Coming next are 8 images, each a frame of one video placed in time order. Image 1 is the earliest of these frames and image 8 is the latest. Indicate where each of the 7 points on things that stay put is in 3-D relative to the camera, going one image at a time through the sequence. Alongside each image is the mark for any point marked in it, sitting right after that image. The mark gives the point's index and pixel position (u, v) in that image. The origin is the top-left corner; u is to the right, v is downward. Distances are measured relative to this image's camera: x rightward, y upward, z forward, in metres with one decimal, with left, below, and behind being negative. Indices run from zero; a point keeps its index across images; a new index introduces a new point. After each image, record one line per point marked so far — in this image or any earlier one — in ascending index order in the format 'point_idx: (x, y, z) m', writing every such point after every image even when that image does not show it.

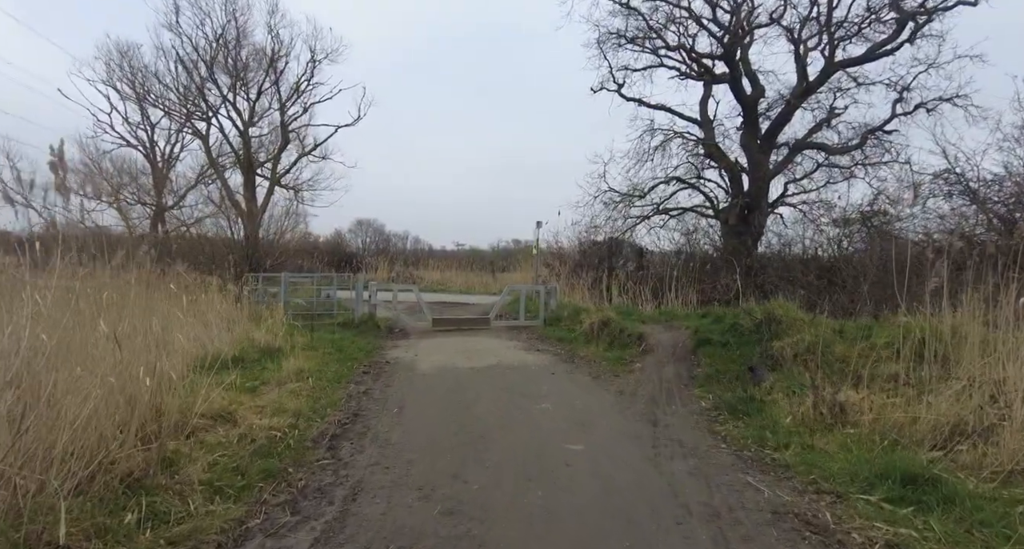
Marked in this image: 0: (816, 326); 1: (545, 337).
0: (+4.4, -0.7, +7.2) m
1: (+0.8, -1.5, +12.1) m
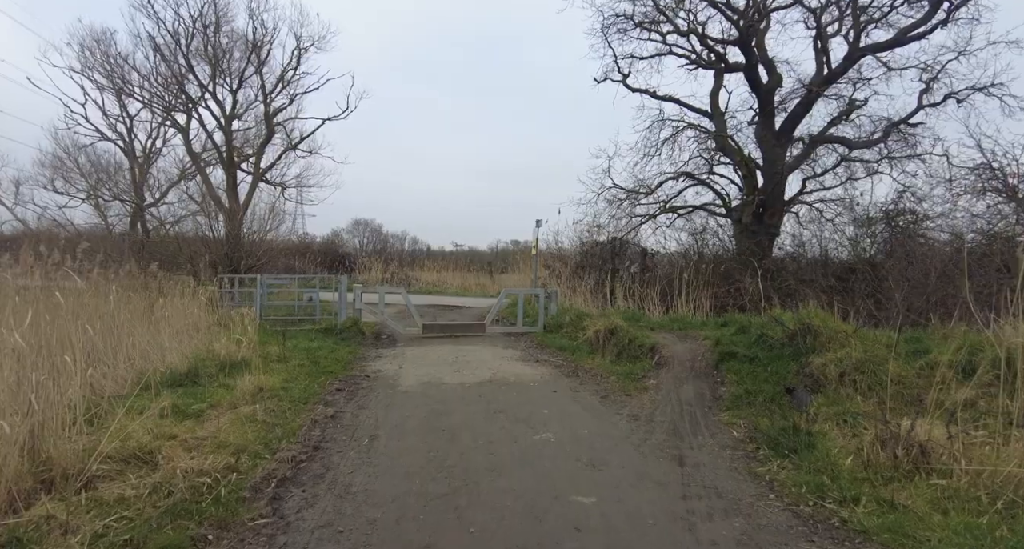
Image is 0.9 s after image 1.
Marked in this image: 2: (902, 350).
0: (+4.4, -0.8, +6.2) m
1: (+0.7, -1.6, +11.1) m
2: (+4.6, -0.9, +5.8) m
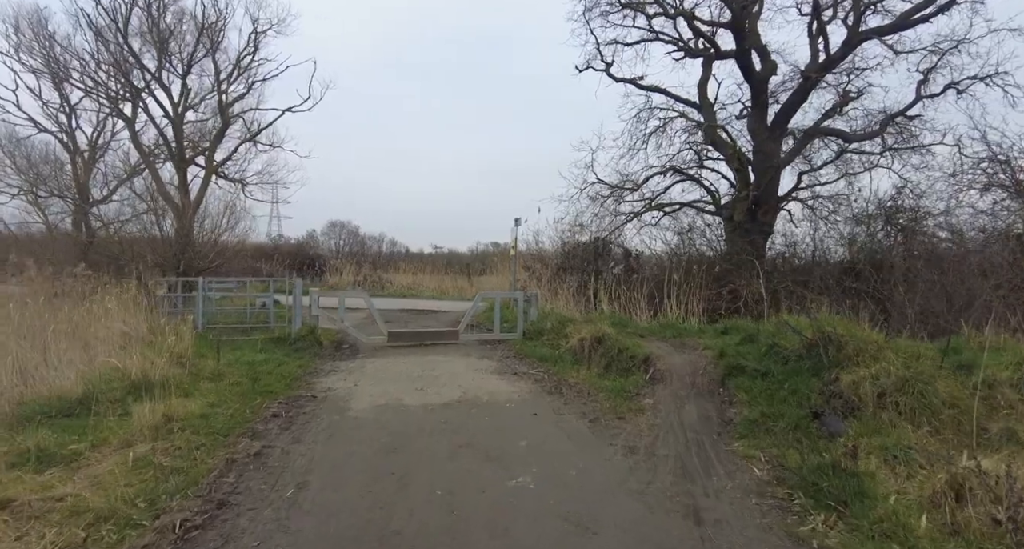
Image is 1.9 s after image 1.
0: (+4.1, -0.8, +5.2) m
1: (+0.2, -1.6, +10.0) m
2: (+4.3, -0.9, +4.9) m
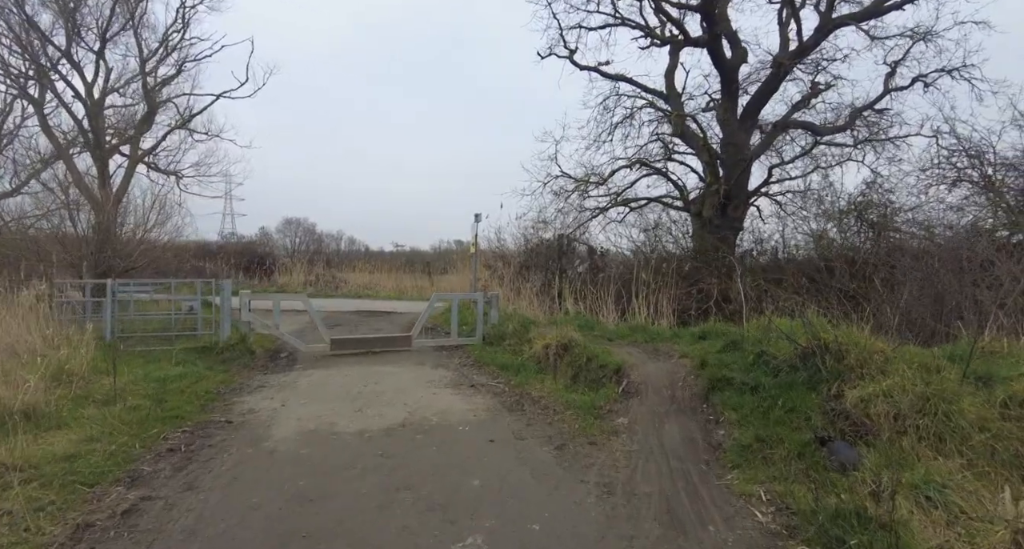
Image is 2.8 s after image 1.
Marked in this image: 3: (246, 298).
0: (+3.6, -0.8, +4.6) m
1: (-0.5, -1.6, +9.1) m
2: (+3.9, -0.9, +4.3) m
3: (-5.0, -0.4, +9.3) m
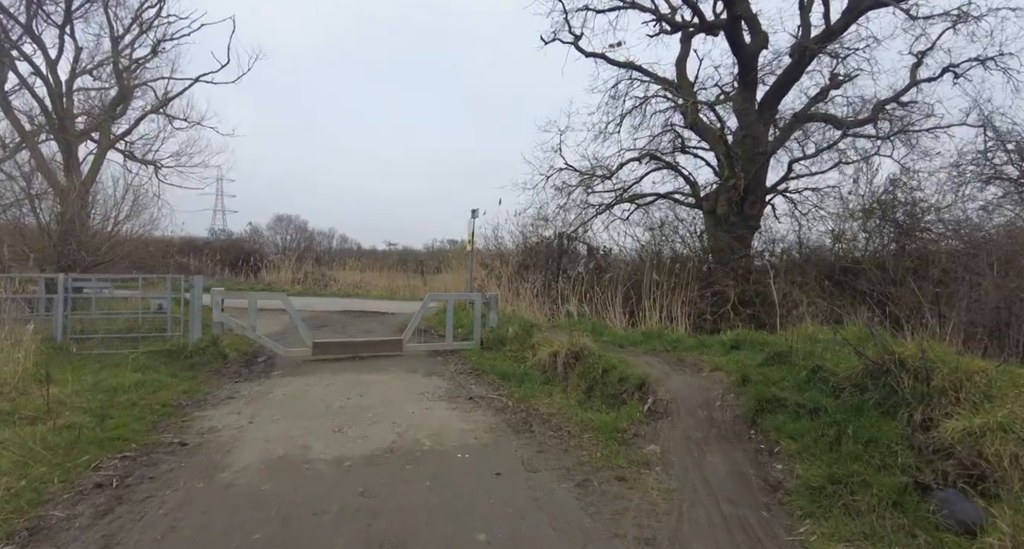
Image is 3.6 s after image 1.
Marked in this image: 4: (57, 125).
0: (+3.7, -0.8, +3.8) m
1: (-0.5, -1.6, +8.2) m
2: (+4.0, -0.9, +3.4) m
3: (-5.0, -0.4, +8.4) m
4: (-12.2, +4.2, +13.2) m
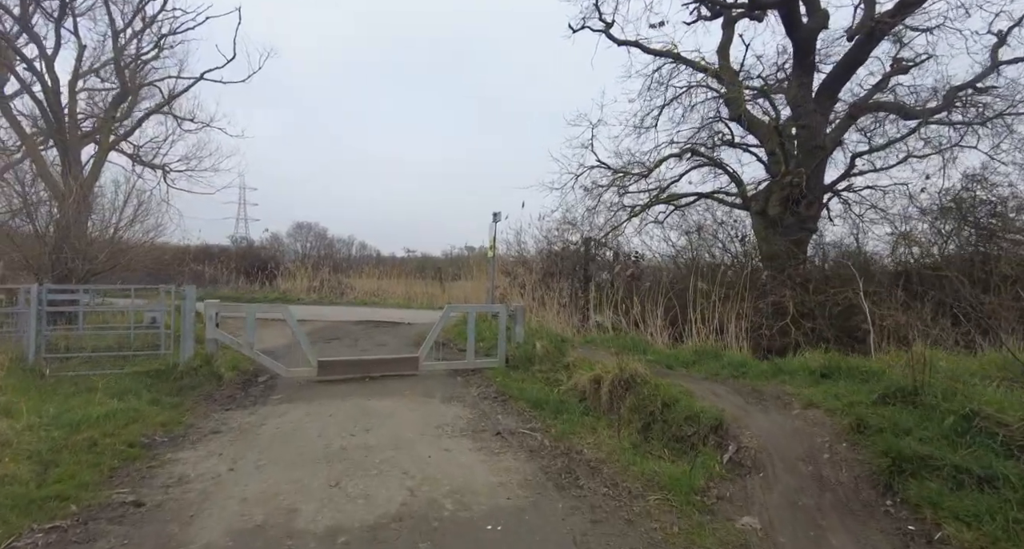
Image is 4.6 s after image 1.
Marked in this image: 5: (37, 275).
0: (+4.0, -0.9, +2.5) m
1: (-0.1, -1.7, +7.1) m
2: (+4.3, -1.0, +2.2) m
3: (-4.5, -0.5, +7.5) m
4: (-11.5, +3.9, +12.6) m
5: (-10.0, 0.0, +10.3) m
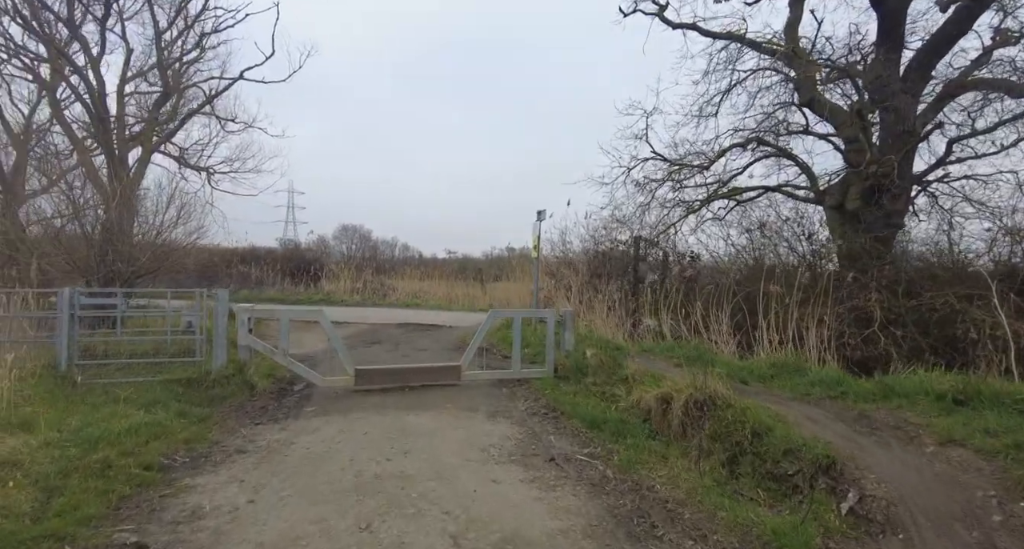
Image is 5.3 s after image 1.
0: (+4.3, -0.9, +1.5) m
1: (+0.6, -1.8, +6.4) m
2: (+4.5, -1.0, +1.1) m
3: (-3.8, -0.6, +7.1) m
4: (-10.4, +3.9, +12.8) m
5: (-9.0, -0.1, +10.3) m
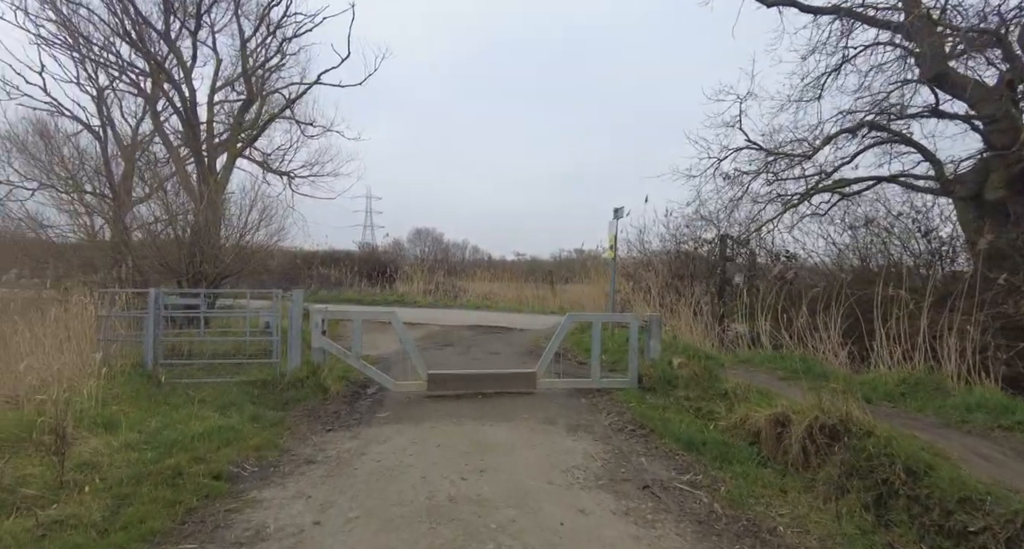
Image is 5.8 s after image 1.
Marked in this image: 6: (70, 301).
0: (+4.6, -0.9, +0.3) m
1: (+1.6, -1.8, +5.6) m
2: (+4.8, -0.9, -0.1) m
3: (-2.7, -0.6, +7.0) m
4: (-8.5, +3.8, +13.6) m
5: (-7.4, -0.1, +10.9) m
6: (-7.2, -0.5, +8.5) m
